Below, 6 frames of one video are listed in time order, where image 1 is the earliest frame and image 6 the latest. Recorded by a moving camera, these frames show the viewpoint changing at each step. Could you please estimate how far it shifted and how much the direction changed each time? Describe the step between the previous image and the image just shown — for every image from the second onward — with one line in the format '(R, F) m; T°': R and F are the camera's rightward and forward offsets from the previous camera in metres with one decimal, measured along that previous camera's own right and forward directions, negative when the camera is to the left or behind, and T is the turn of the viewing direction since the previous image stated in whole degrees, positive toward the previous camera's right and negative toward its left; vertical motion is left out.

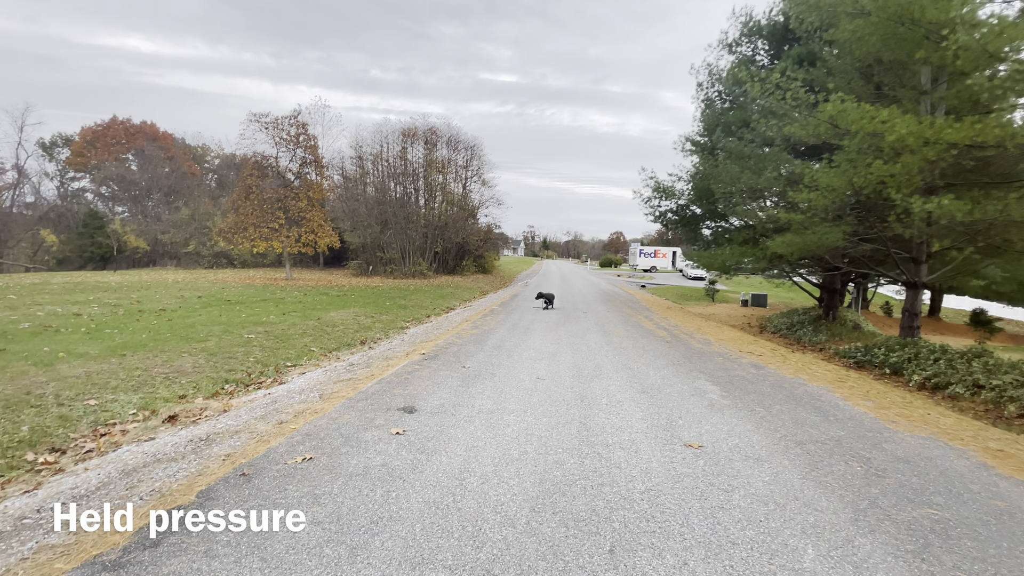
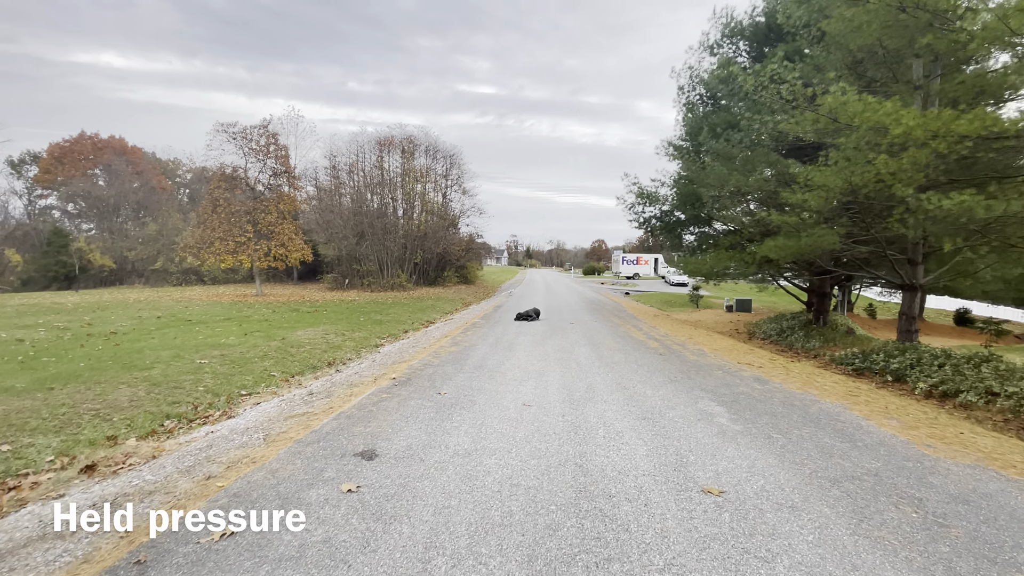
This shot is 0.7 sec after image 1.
(+0.1, +0.7) m; +2°
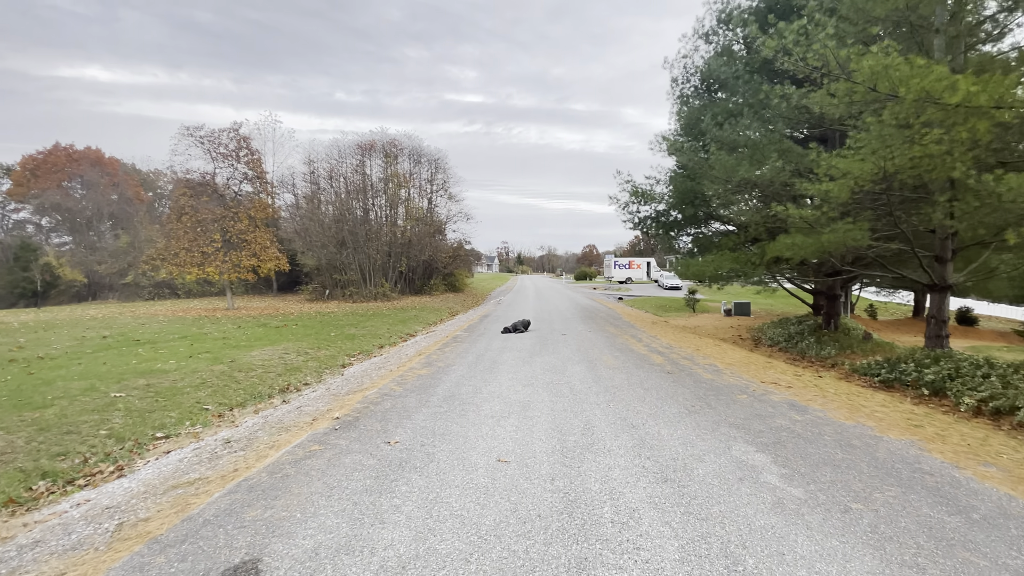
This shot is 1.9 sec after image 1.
(+0.2, +1.4) m; +1°
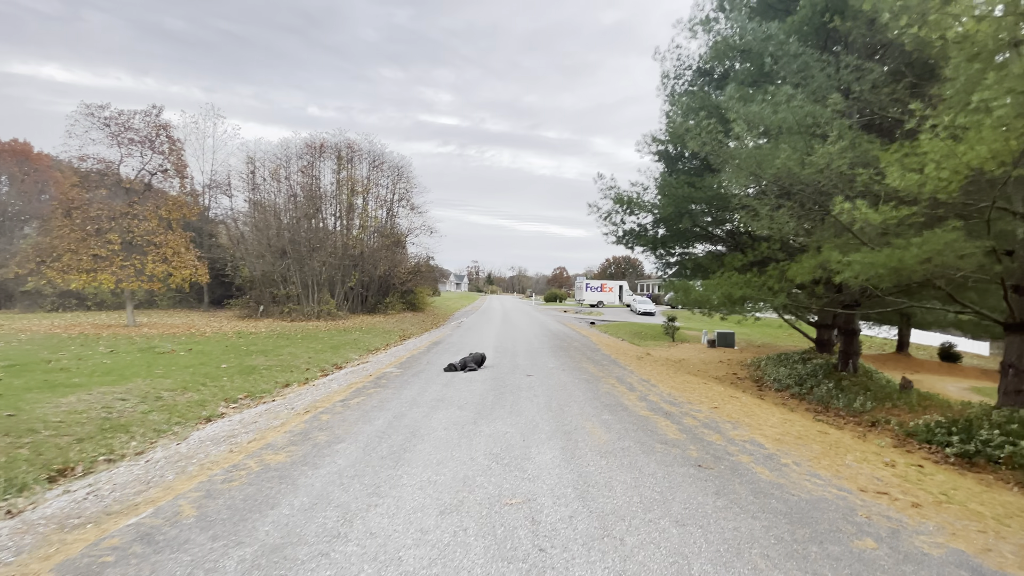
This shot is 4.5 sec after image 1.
(+0.4, +3.0) m; +4°
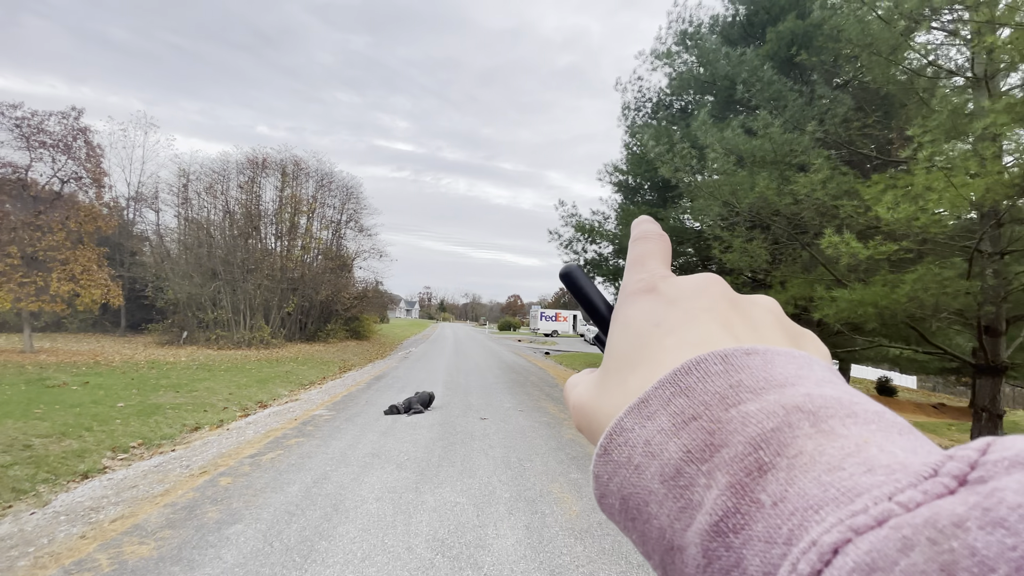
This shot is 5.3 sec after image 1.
(0.0, +0.9) m; +6°
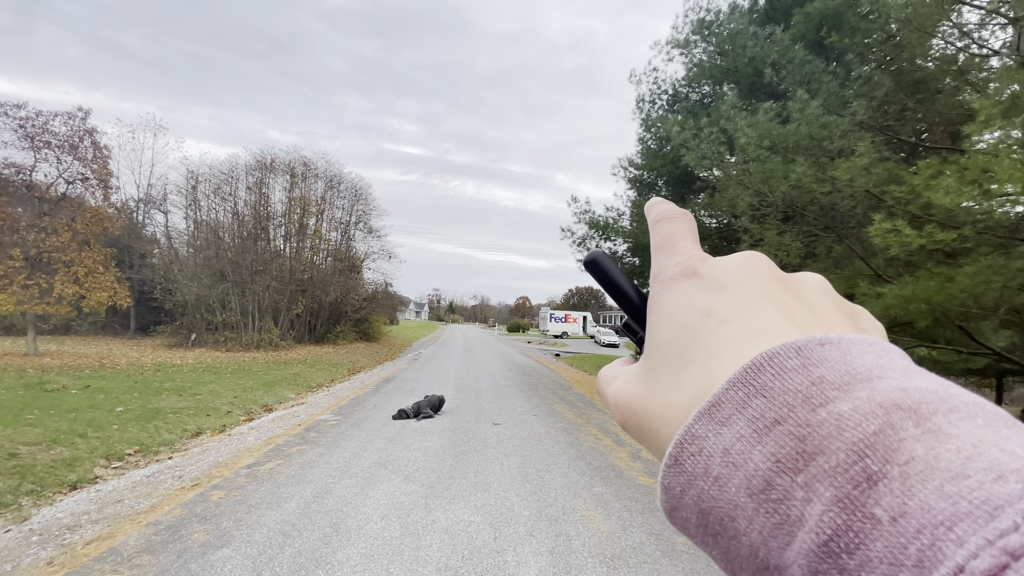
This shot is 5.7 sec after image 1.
(-0.1, +0.4) m; -1°
